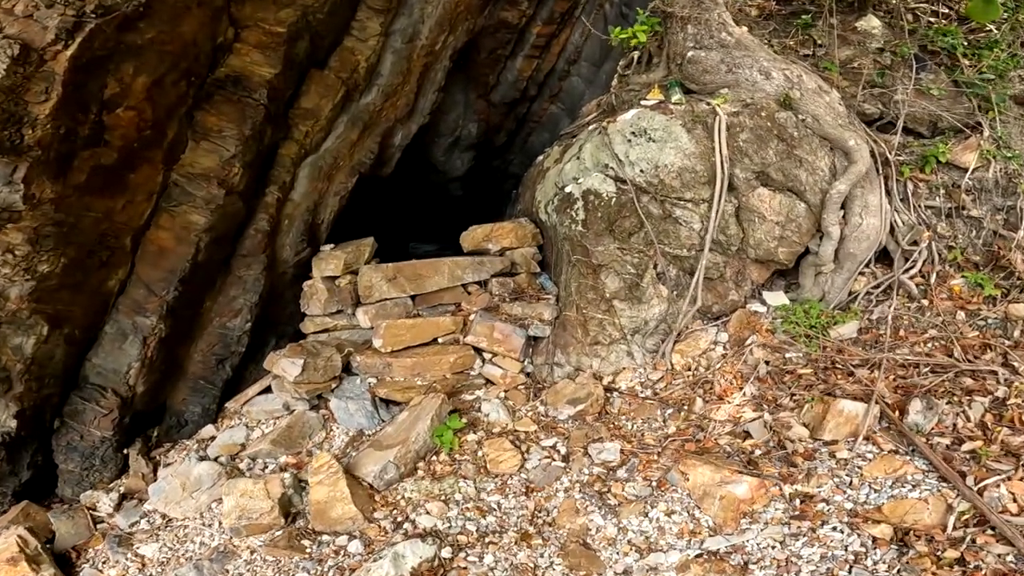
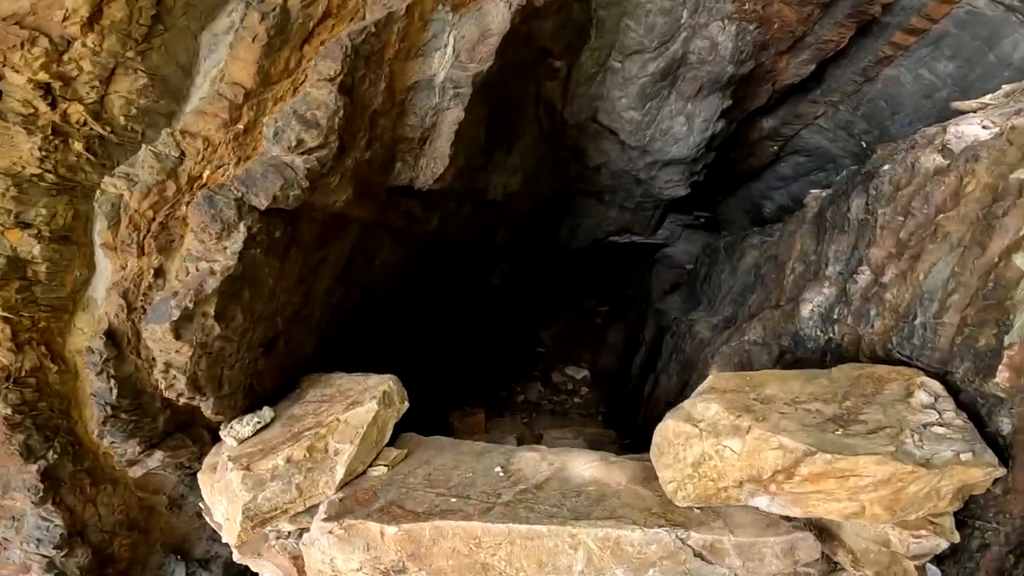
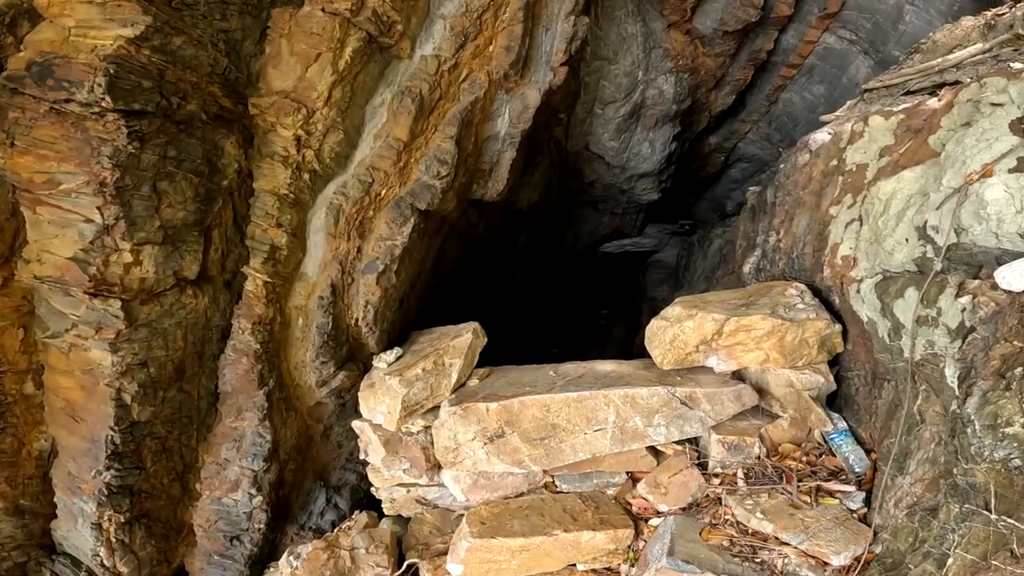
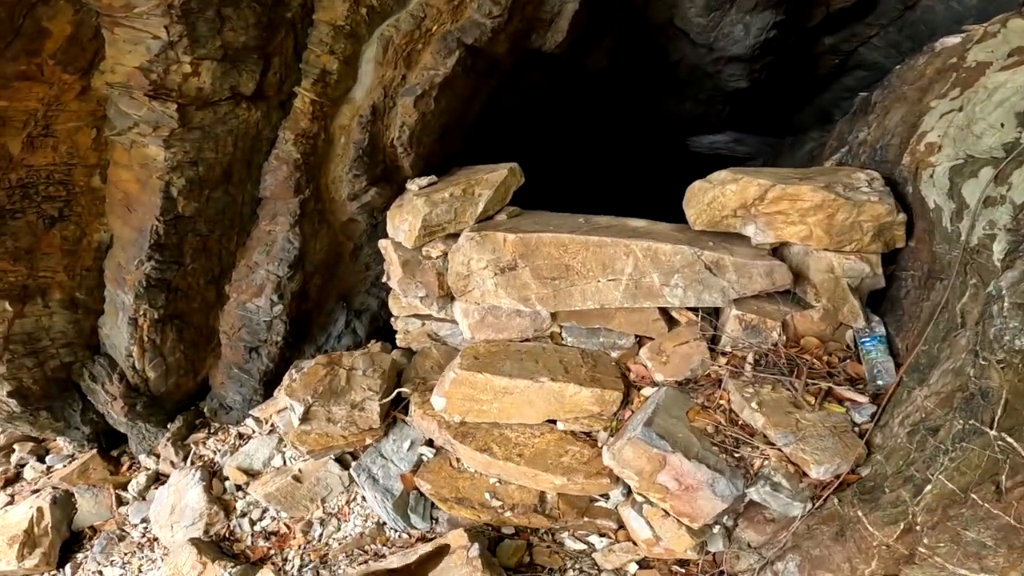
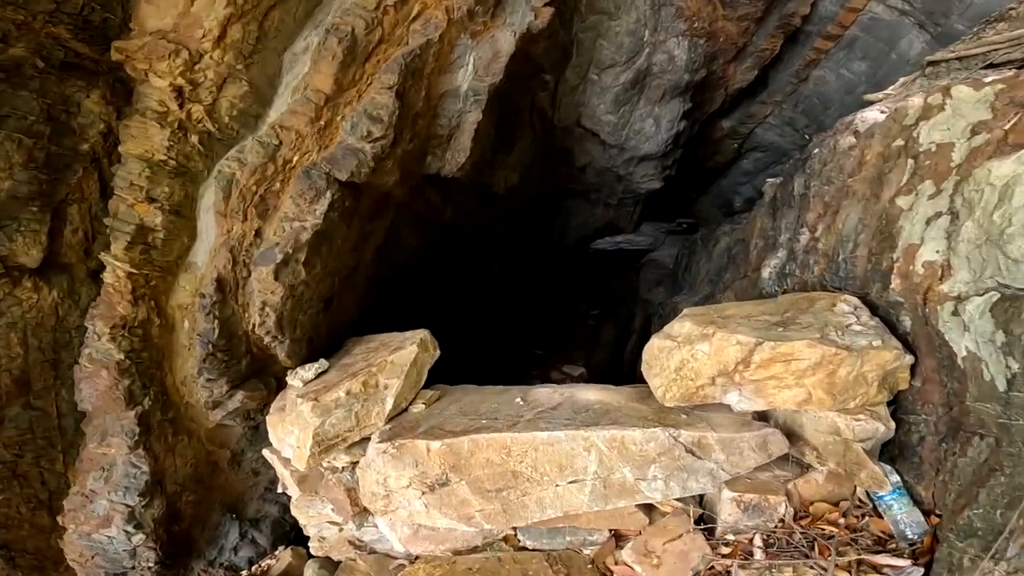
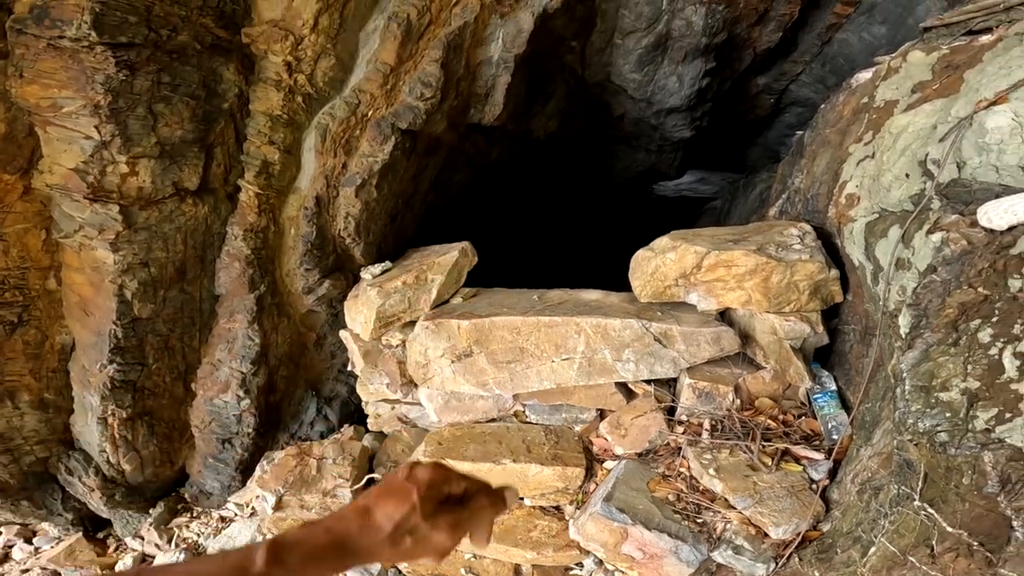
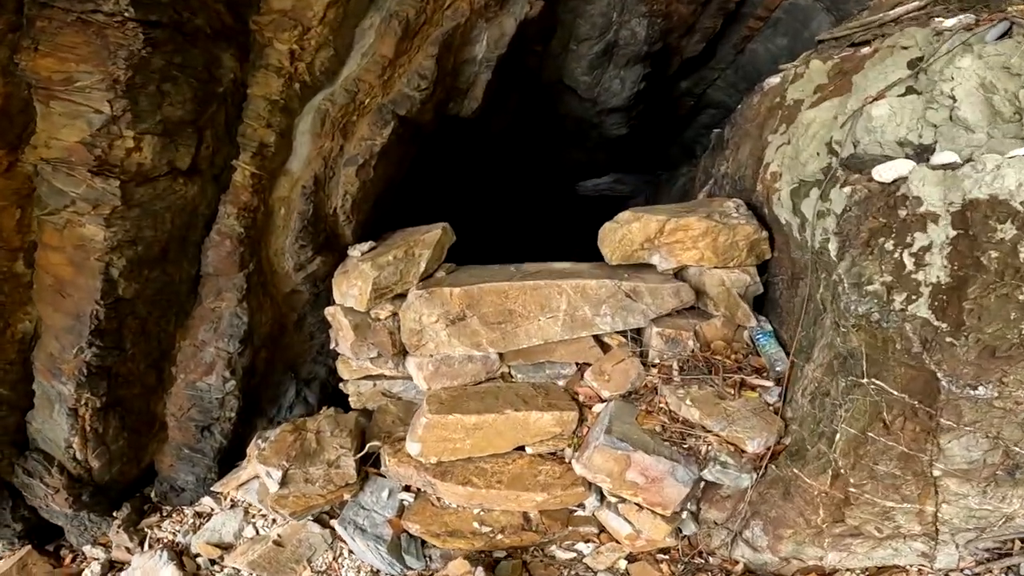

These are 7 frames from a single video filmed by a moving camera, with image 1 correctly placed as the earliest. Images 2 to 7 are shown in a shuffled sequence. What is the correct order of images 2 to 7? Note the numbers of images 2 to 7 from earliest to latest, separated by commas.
7, 4, 6, 3, 5, 2
